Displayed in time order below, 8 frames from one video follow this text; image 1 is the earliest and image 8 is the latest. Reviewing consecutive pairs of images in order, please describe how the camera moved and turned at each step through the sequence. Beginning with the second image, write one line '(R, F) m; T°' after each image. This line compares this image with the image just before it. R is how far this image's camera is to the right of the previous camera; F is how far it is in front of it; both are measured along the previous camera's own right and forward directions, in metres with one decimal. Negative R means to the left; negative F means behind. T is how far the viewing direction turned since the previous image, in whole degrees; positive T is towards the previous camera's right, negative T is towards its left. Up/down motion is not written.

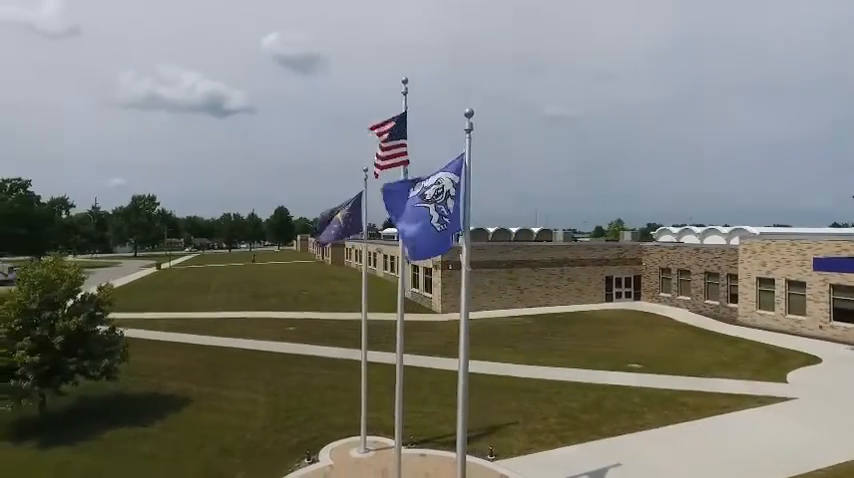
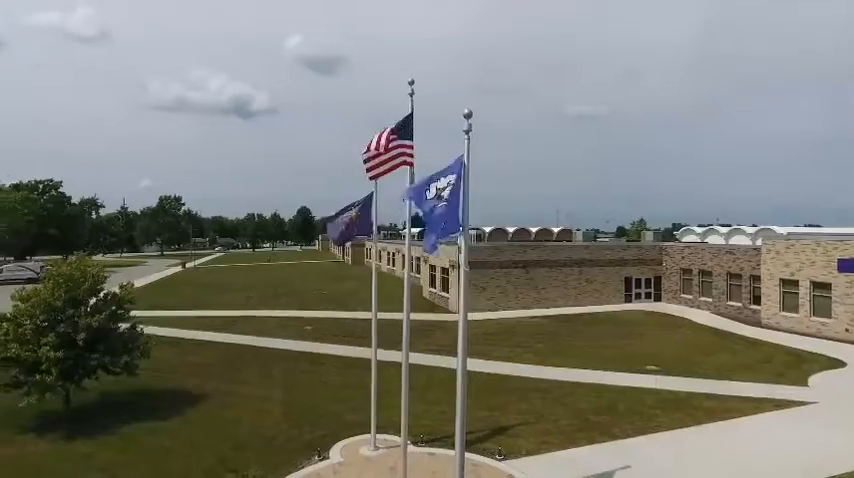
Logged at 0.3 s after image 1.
(+0.3, -0.1) m; -2°
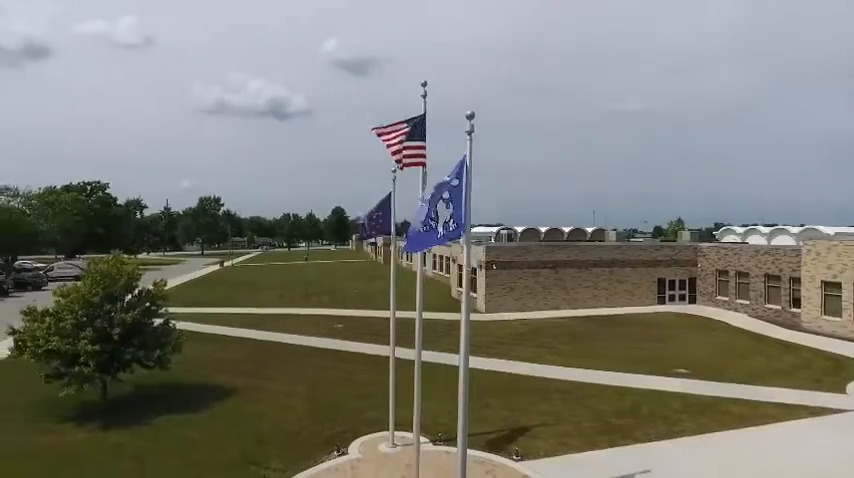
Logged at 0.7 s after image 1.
(+0.4, -0.1) m; -4°
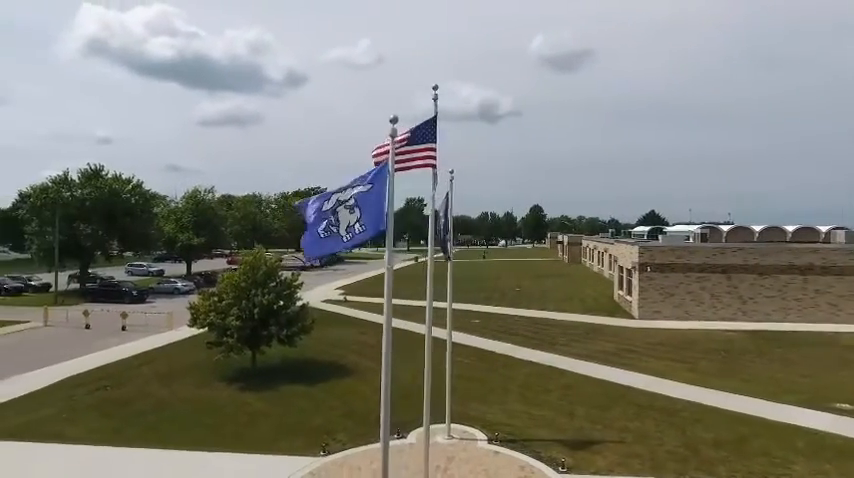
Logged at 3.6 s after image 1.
(+3.8, +0.4) m; -23°
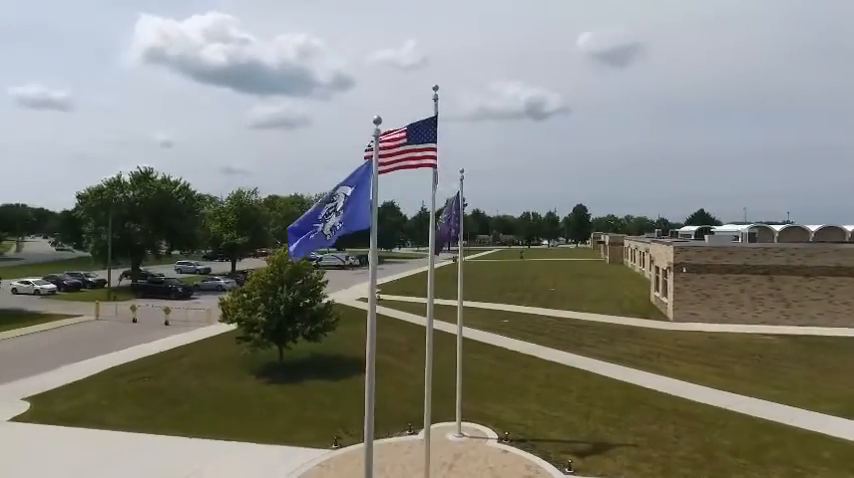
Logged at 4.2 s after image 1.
(+0.9, -0.1) m; -5°
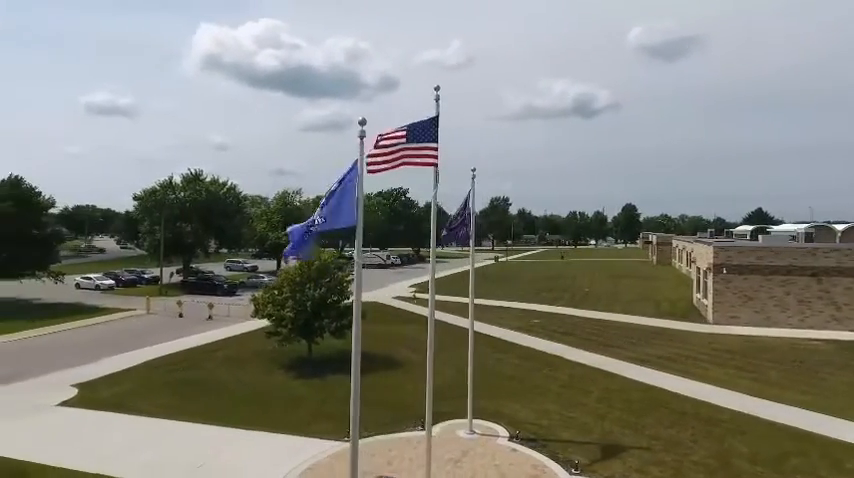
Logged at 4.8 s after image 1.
(+0.9, -0.1) m; -5°
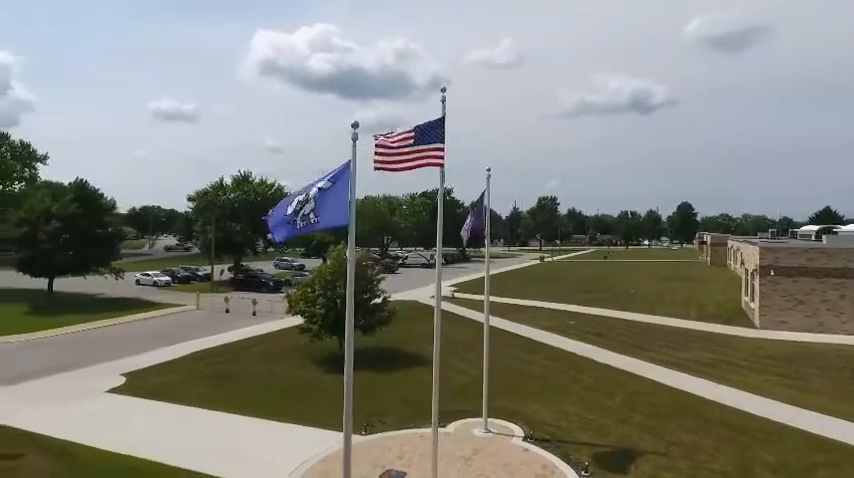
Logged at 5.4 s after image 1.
(+0.9, -0.1) m; -5°
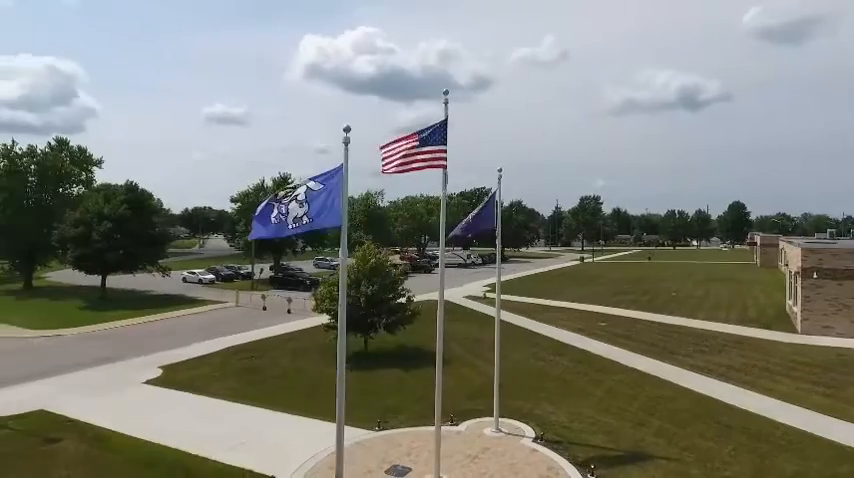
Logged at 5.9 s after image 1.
(+0.8, -0.1) m; -5°
